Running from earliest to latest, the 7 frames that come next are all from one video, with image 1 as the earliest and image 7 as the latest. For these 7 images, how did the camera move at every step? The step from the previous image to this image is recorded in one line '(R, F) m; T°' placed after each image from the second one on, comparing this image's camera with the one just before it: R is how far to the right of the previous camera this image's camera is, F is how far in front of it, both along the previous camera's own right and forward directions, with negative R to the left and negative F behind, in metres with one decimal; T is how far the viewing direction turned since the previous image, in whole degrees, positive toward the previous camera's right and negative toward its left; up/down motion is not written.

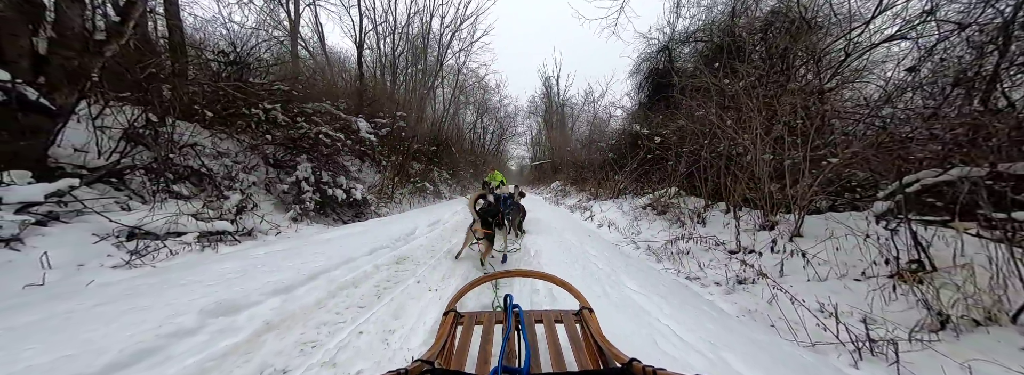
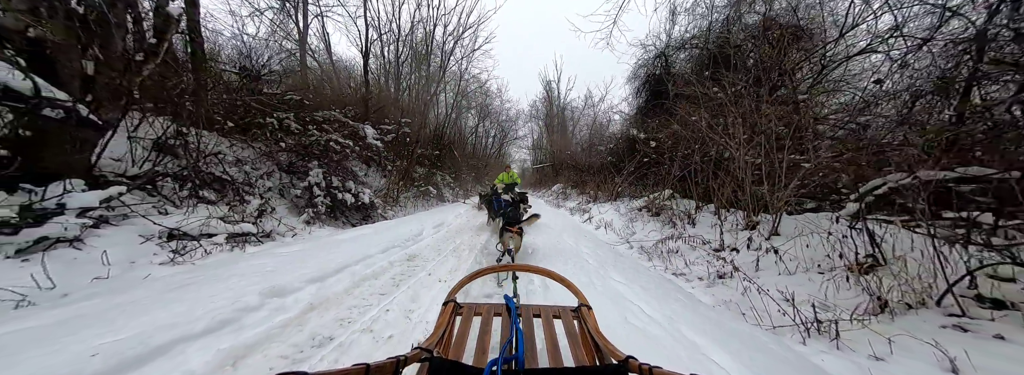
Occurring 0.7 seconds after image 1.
(0.0, -0.3) m; 0°
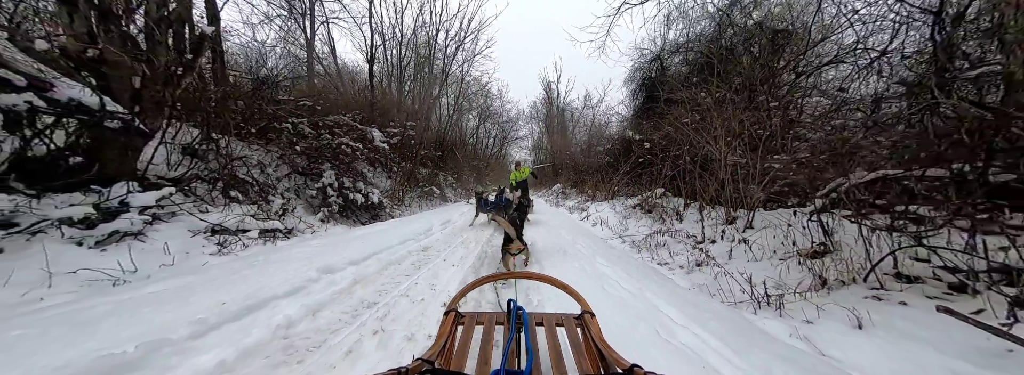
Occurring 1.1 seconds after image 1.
(0.0, -0.4) m; 0°
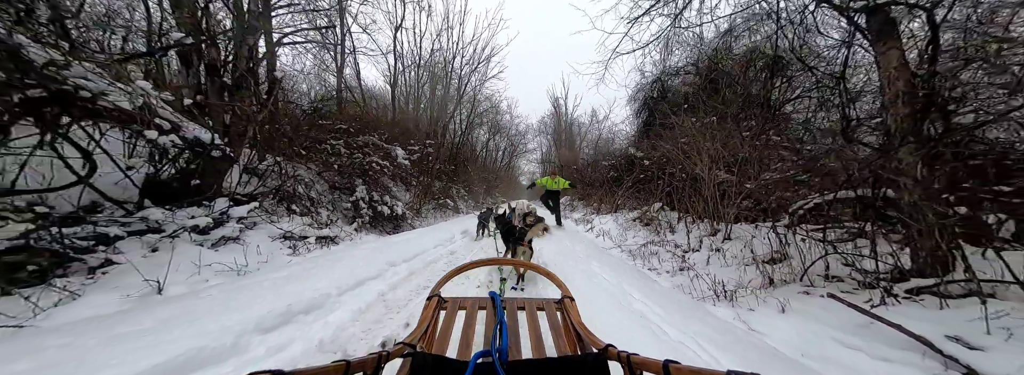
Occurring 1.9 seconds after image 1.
(0.0, -0.7) m; -2°
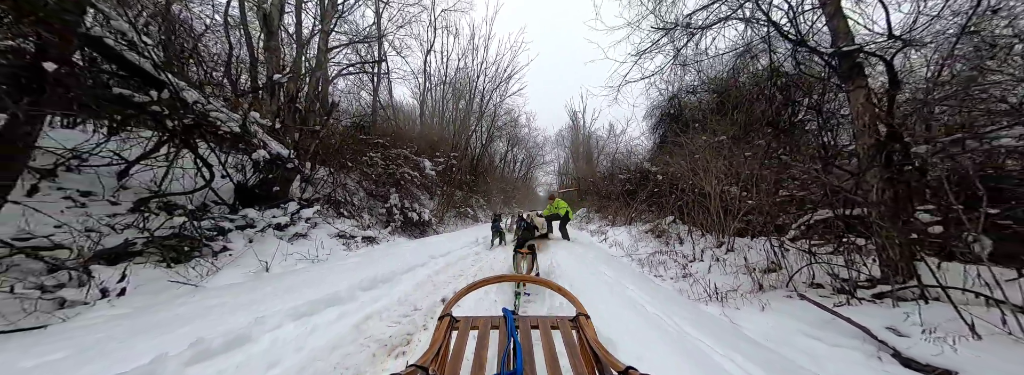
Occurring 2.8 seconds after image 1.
(0.0, -0.6) m; -4°
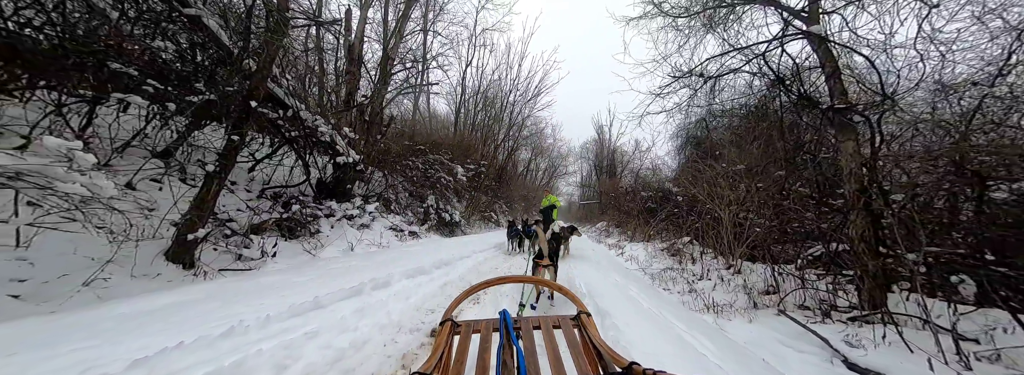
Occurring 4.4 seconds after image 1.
(-0.2, -0.8) m; -5°
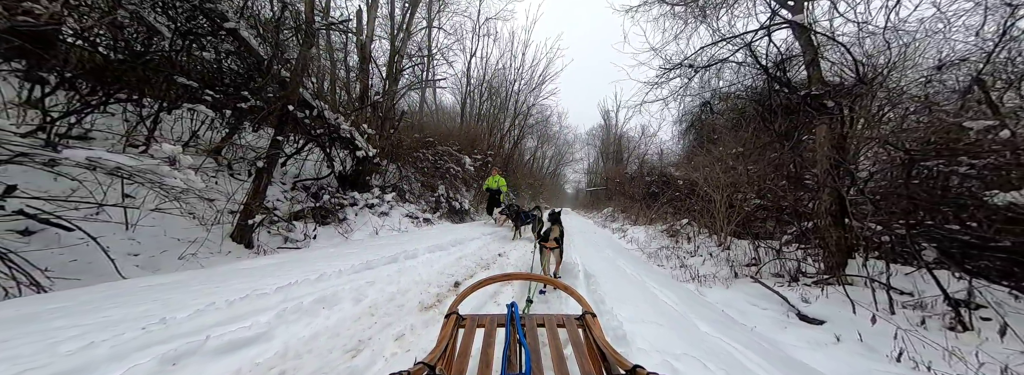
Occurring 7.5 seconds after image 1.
(+0.1, -0.4) m; -2°
